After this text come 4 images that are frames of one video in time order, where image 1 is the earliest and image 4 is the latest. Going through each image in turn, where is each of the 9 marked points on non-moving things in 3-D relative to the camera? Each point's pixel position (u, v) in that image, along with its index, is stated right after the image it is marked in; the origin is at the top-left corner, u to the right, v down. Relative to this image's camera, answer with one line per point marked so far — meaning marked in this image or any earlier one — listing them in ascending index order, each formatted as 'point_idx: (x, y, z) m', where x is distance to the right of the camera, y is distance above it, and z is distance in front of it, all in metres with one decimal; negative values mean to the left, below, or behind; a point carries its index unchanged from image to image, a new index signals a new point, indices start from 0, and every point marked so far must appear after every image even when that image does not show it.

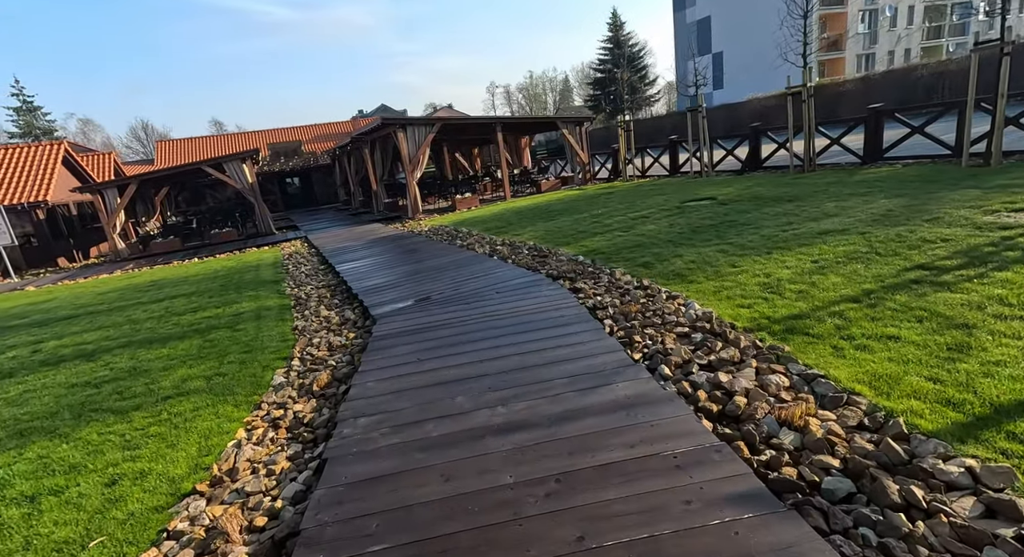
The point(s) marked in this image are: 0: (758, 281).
0: (+1.8, 0.0, +3.8) m
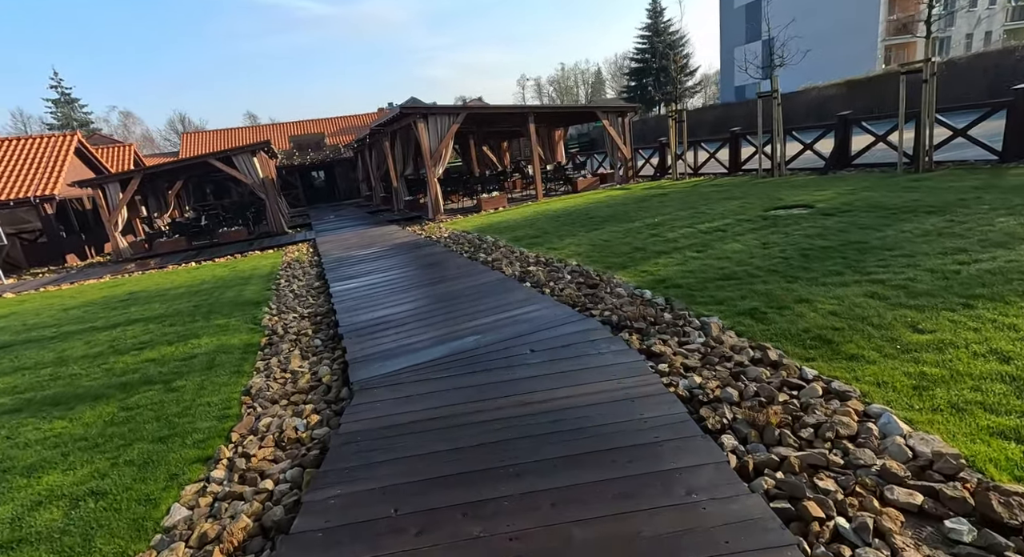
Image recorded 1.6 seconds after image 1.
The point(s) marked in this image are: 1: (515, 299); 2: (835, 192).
0: (+2.0, -0.4, +2.2) m
1: (0.0, -0.2, +4.5) m
2: (+4.0, +1.1, +6.4) m
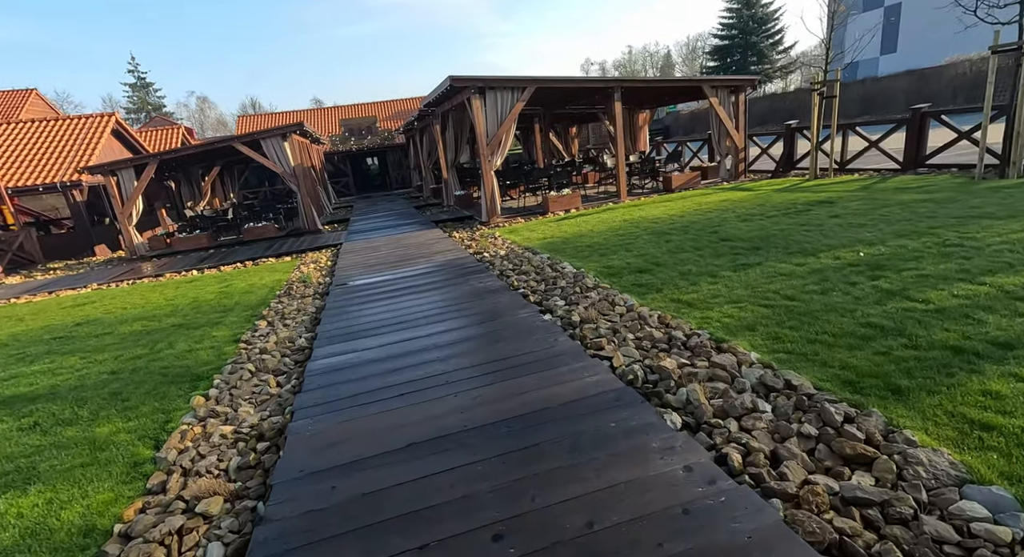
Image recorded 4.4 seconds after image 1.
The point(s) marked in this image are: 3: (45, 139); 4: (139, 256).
0: (+2.3, -1.1, -0.7) m
1: (+0.6, -0.8, +1.8) m
2: (+4.8, +0.4, +3.2) m
3: (-15.0, +4.4, +16.5) m
4: (-9.1, +0.6, +12.7) m
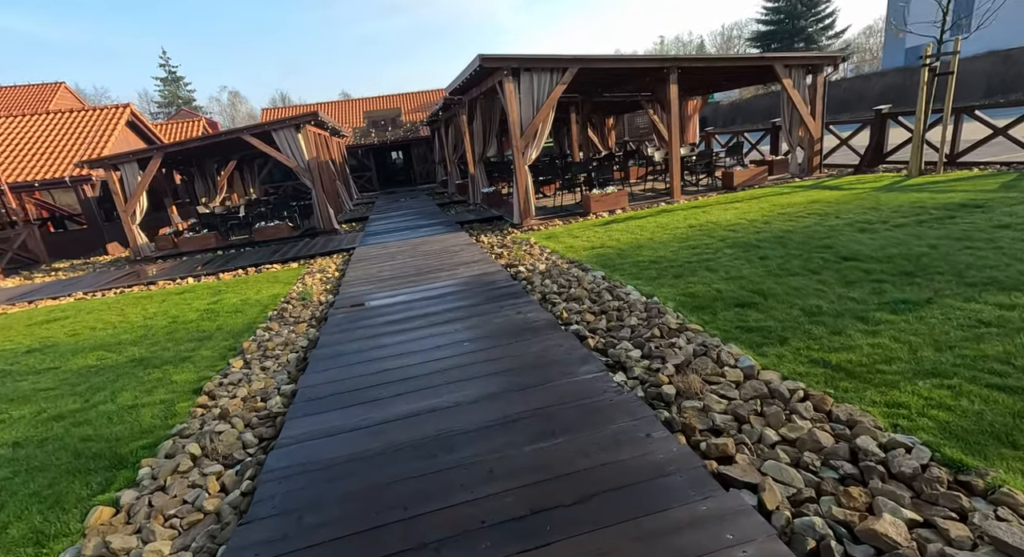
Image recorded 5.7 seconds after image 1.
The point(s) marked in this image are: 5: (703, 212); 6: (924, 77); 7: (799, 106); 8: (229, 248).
0: (+2.4, -1.4, -2.2) m
1: (+0.8, -1.0, +0.5) m
2: (+5.1, +0.1, +1.7) m
3: (-14.0, +4.5, +15.9) m
4: (-8.4, +0.5, +11.8) m
5: (+2.6, +0.9, +7.0) m
6: (+5.8, +2.8, +7.3) m
7: (+5.0, +3.0, +9.1) m
8: (-6.5, +0.7, +11.8) m
